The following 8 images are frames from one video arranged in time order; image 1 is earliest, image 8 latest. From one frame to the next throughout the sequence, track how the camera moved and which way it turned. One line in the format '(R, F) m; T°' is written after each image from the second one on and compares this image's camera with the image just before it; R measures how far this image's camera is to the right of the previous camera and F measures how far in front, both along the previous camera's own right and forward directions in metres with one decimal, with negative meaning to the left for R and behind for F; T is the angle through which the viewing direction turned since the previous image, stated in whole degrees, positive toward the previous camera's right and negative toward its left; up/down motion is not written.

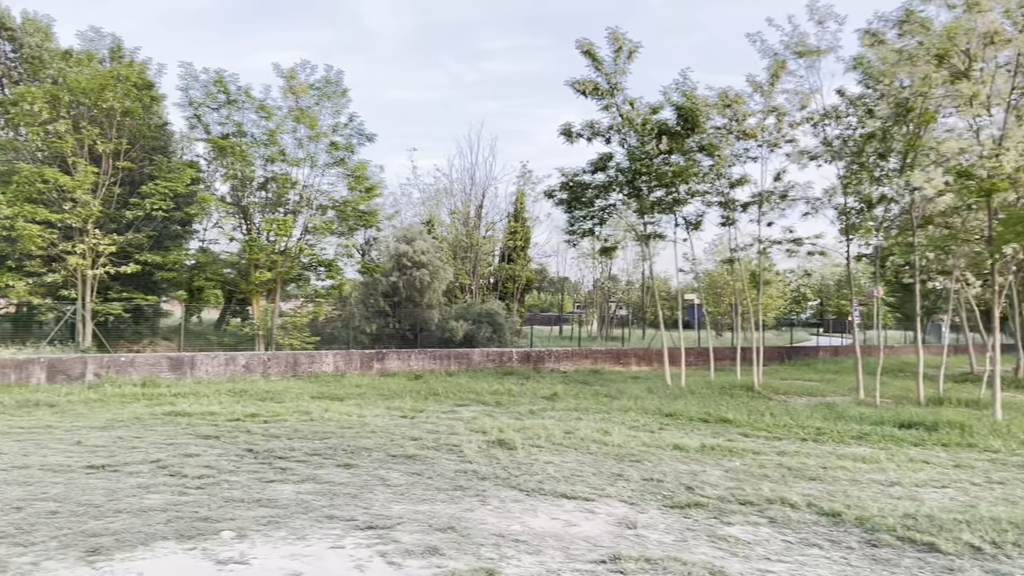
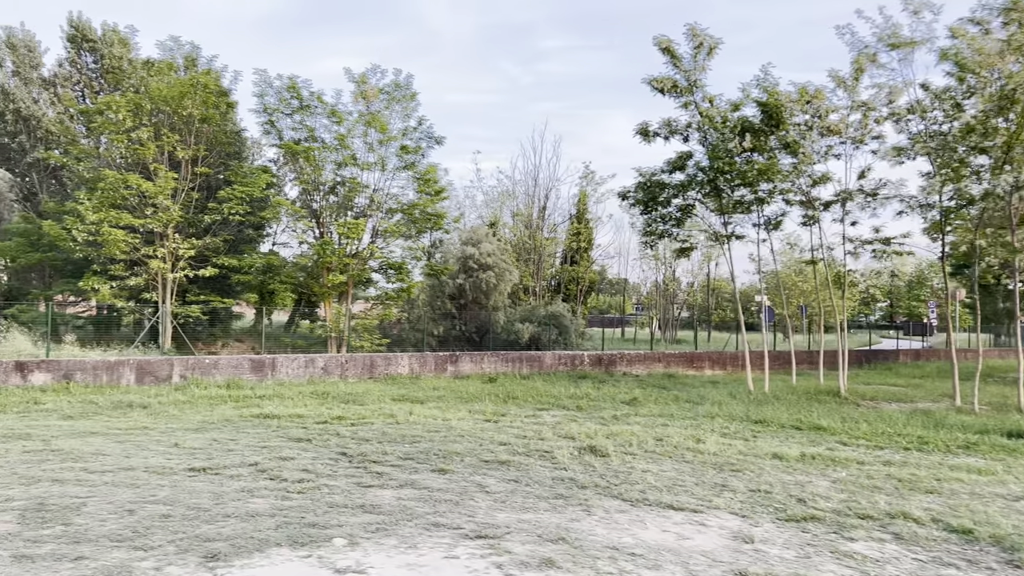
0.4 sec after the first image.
(-0.3, +0.1) m; -4°
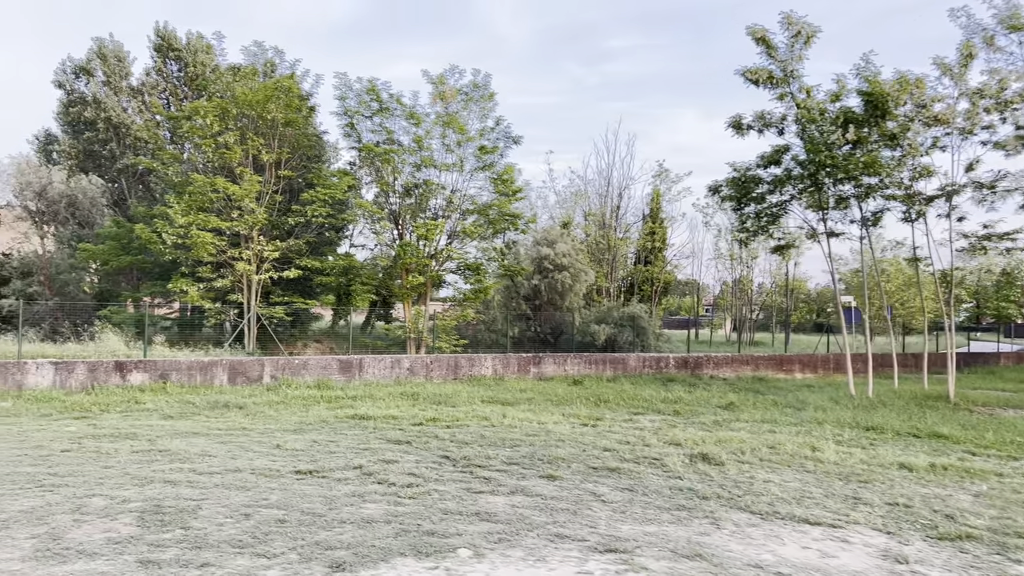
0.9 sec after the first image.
(-0.3, +0.2) m; -5°
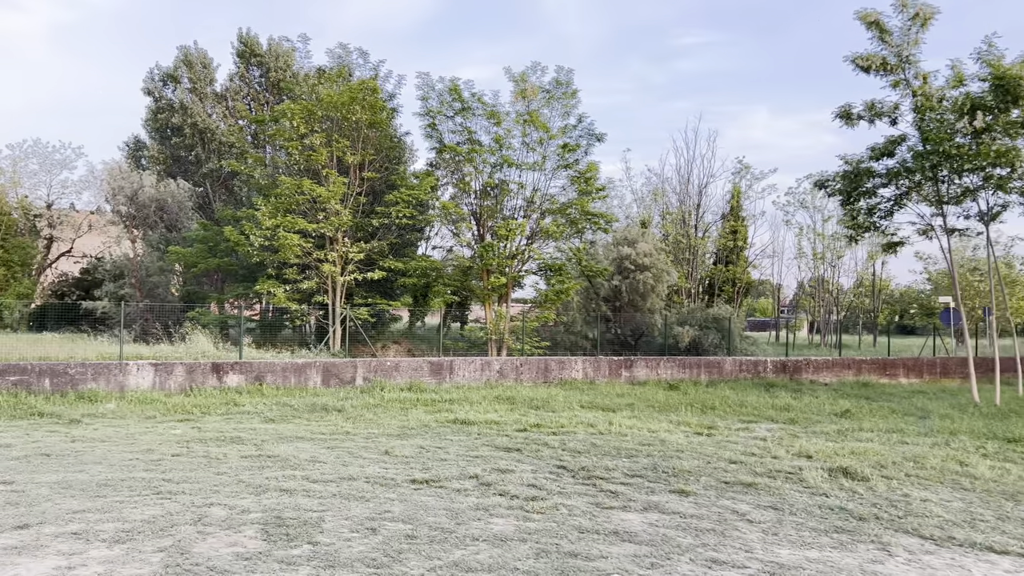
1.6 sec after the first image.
(-0.4, +0.4) m; -5°
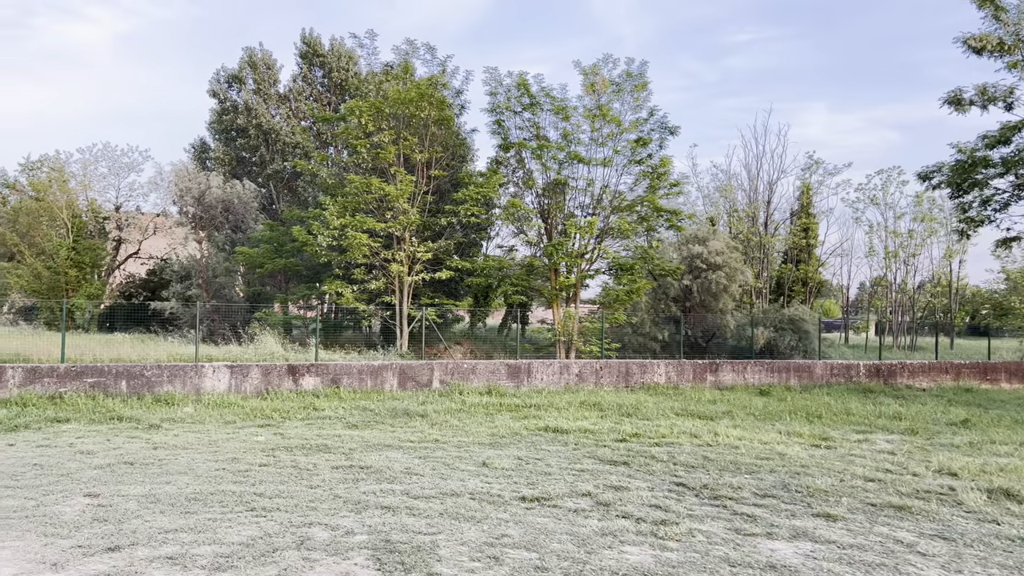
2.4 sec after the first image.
(-0.4, +0.5) m; -4°
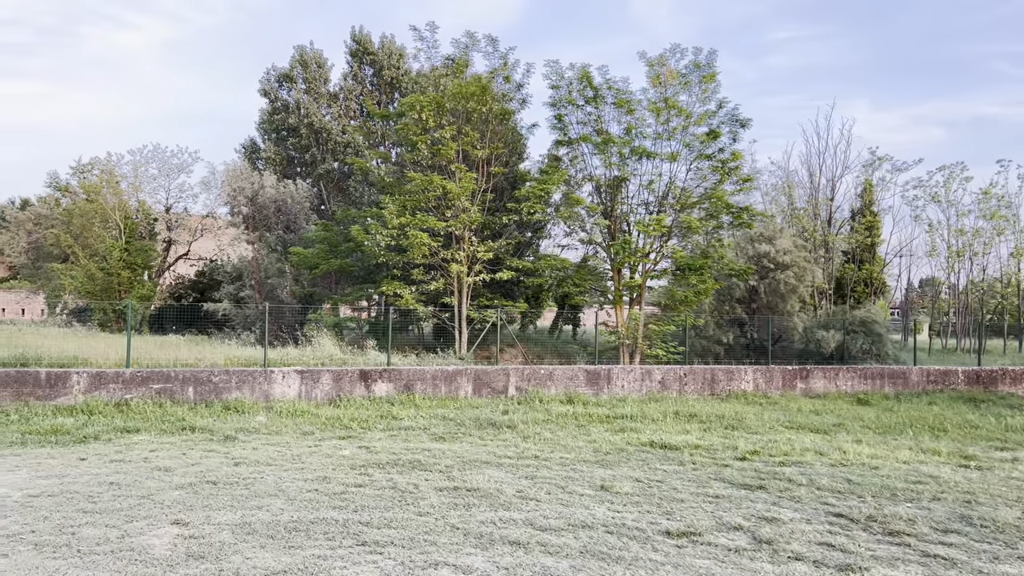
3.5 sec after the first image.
(-0.6, +0.7) m; -3°
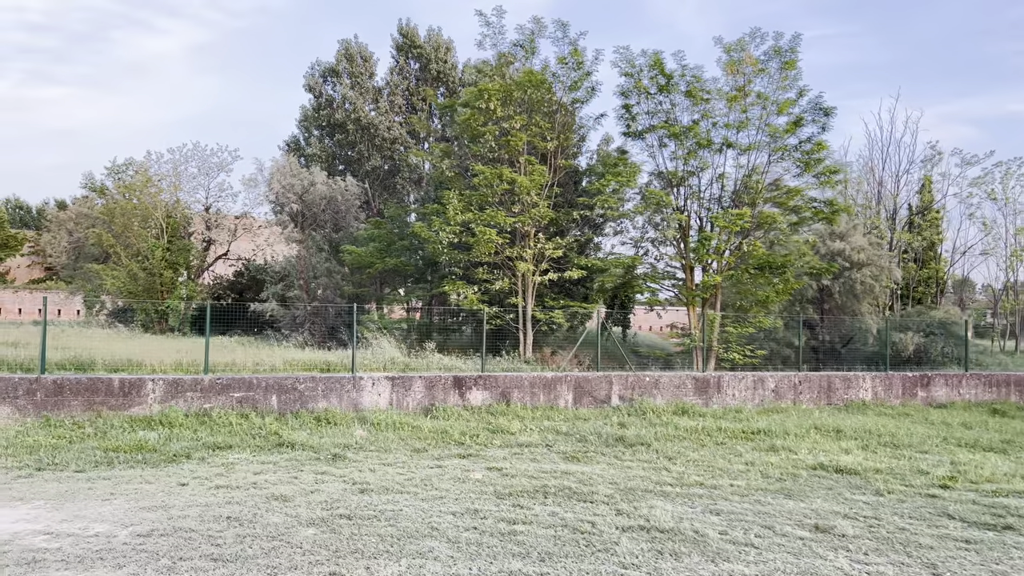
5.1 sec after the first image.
(-1.0, +0.9) m; -2°
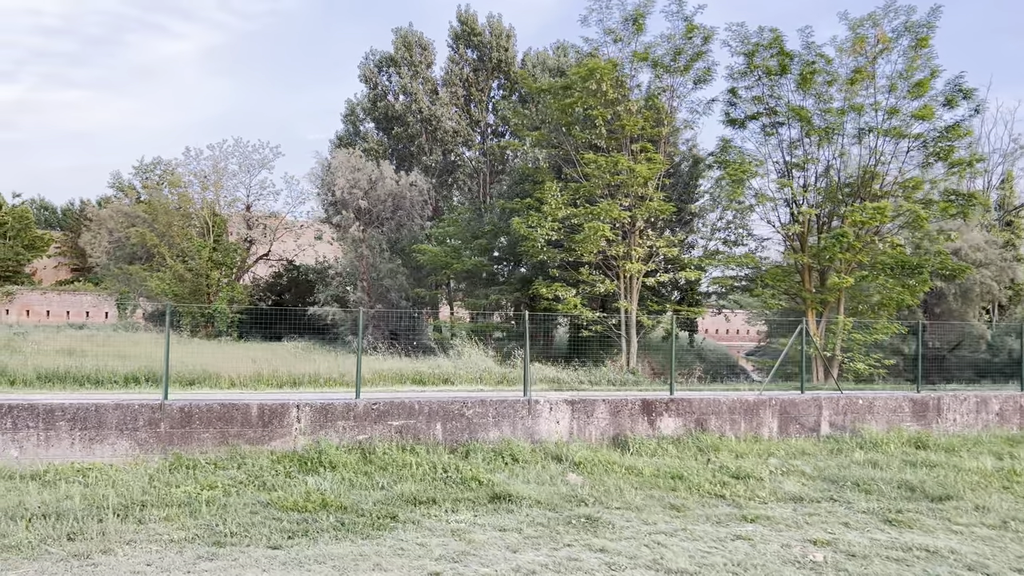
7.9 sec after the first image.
(-1.7, +1.6) m; -1°
